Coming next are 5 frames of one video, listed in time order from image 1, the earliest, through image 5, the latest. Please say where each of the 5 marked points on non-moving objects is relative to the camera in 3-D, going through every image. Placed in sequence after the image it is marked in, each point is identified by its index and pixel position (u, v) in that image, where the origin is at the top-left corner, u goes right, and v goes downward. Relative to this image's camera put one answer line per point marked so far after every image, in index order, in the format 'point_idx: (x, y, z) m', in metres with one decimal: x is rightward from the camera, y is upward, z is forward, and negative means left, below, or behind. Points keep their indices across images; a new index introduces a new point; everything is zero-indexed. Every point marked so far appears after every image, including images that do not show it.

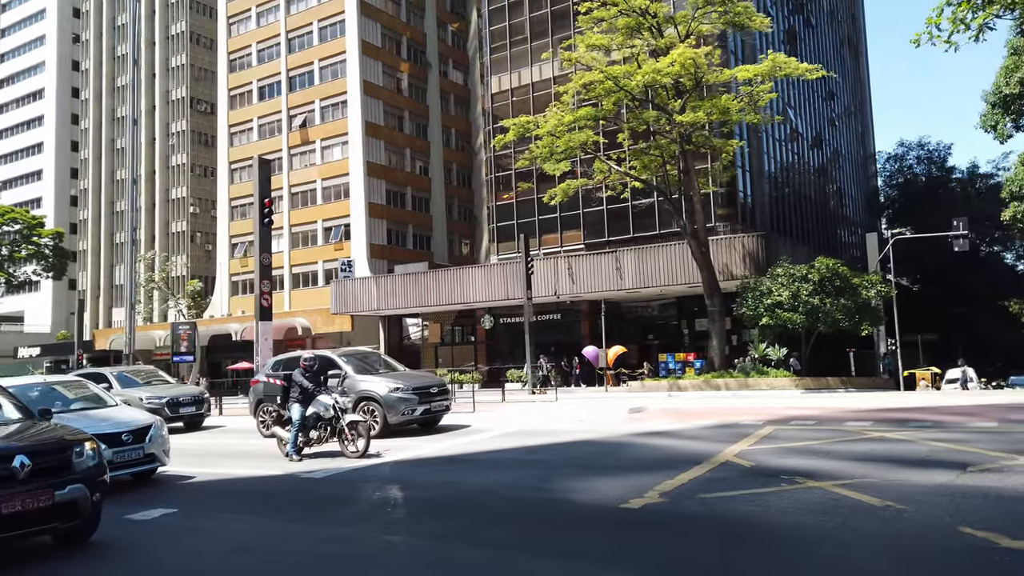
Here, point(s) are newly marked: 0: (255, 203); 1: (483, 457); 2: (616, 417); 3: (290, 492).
0: (-6.3, +2.1, +18.4) m
1: (-0.3, -2.0, +9.1) m
2: (+1.7, -2.2, +12.5) m
3: (-2.1, -2.1, +7.5) m
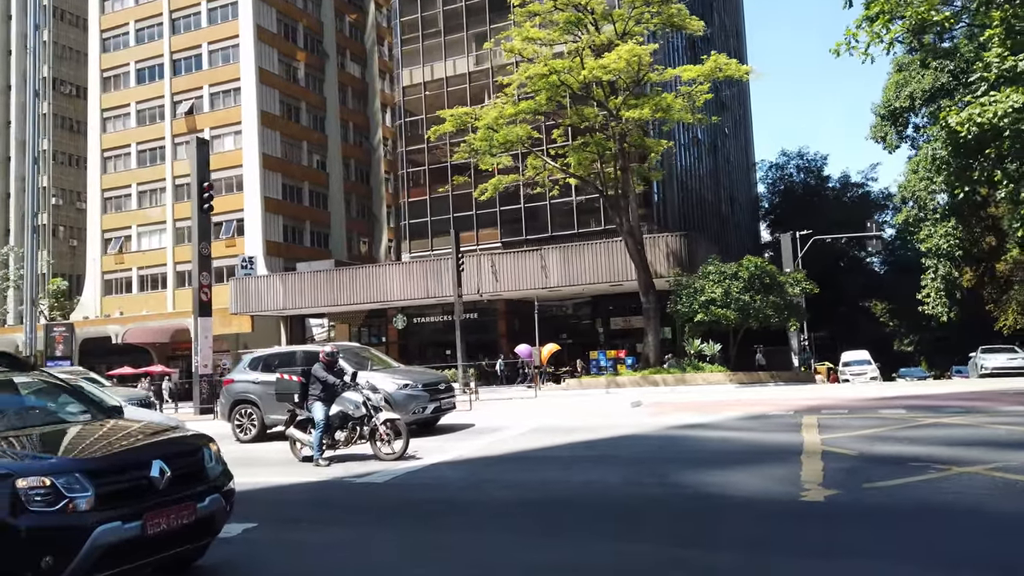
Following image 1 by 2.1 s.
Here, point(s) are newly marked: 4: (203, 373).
0: (-7.1, +2.3, +16.6) m
1: (+0.3, -1.9, +8.4) m
2: (+1.8, -2.0, +12.1) m
3: (-1.2, -1.9, +6.6) m
4: (-6.7, -1.9, +16.3) m
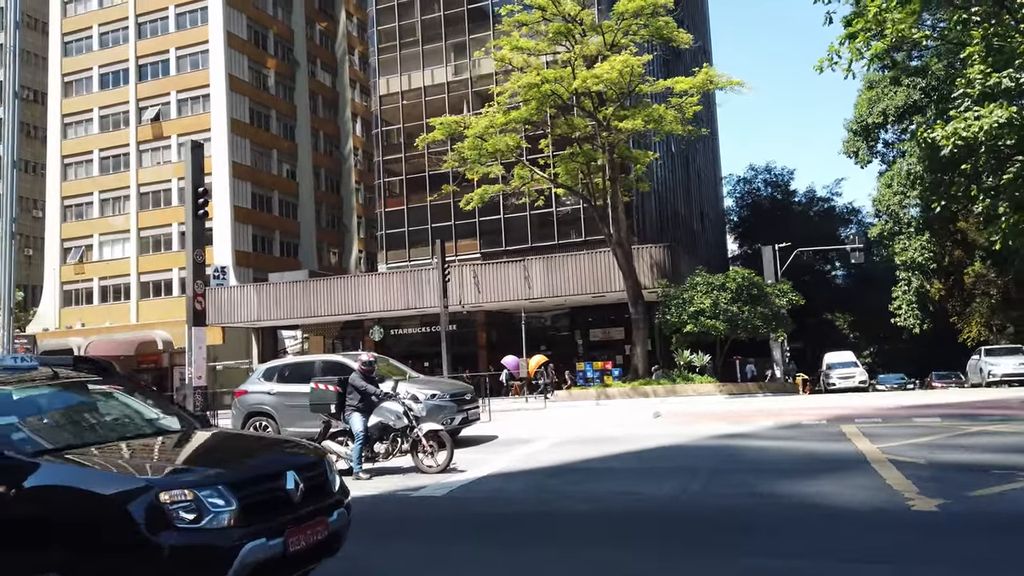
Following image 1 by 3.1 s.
0: (-6.9, +2.1, +16.0) m
1: (+0.9, -1.9, +8.1) m
2: (+2.1, -2.1, +11.9) m
3: (-0.6, -1.9, +6.2) m
4: (-6.6, -2.0, +15.6) m
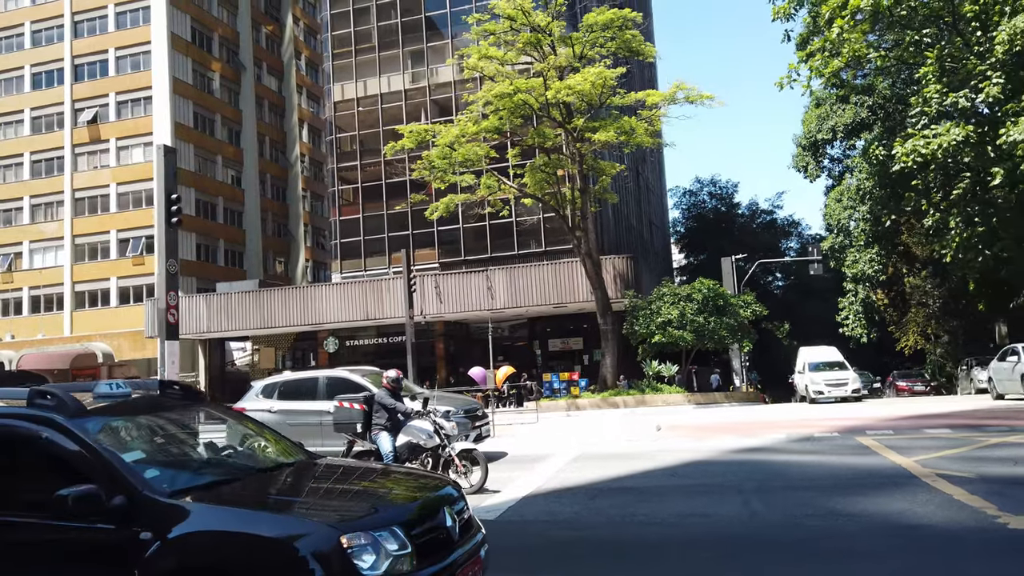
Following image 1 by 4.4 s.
0: (-7.2, +1.9, +15.2) m
1: (+1.2, -2.1, +7.9) m
2: (+2.2, -2.3, +11.8) m
3: (0.0, -2.1, +5.9) m
4: (-6.8, -2.3, +14.8) m
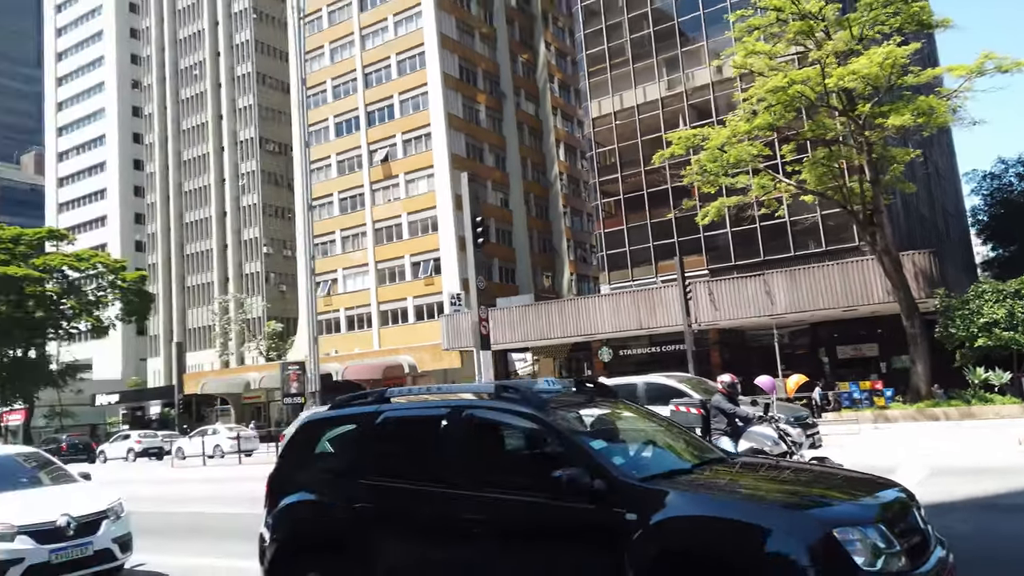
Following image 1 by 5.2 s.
0: (-1.0, +1.5, +16.7) m
1: (+4.7, -2.0, +7.0) m
2: (+6.9, -2.2, +10.3) m
3: (+2.8, -2.0, +5.5) m
4: (-0.6, -2.6, +16.1) m
